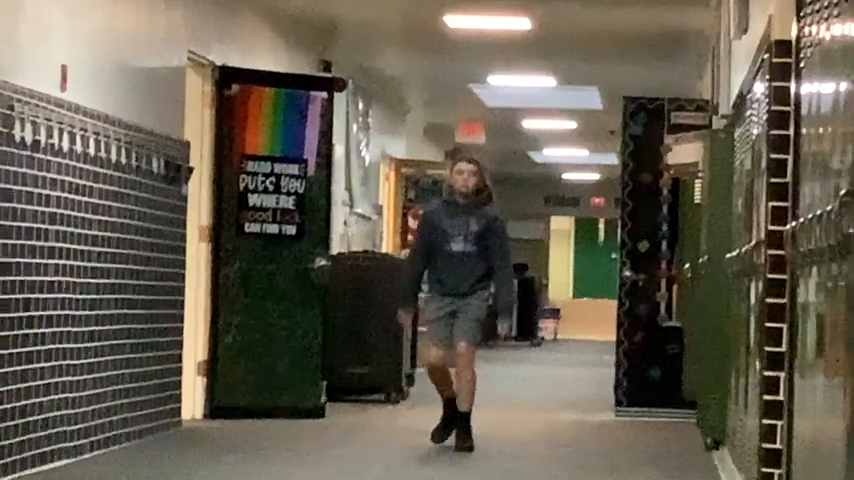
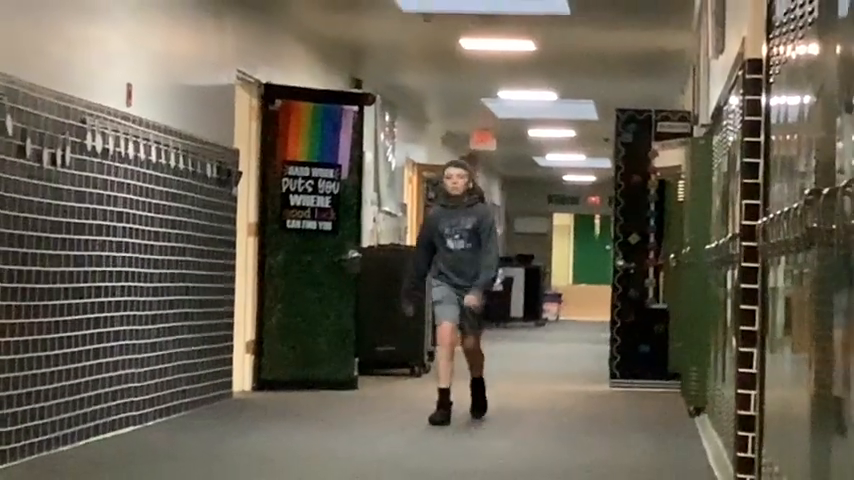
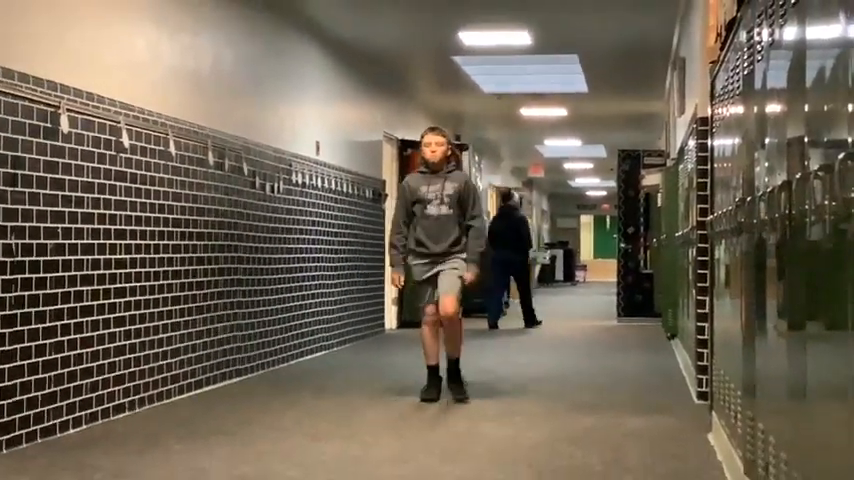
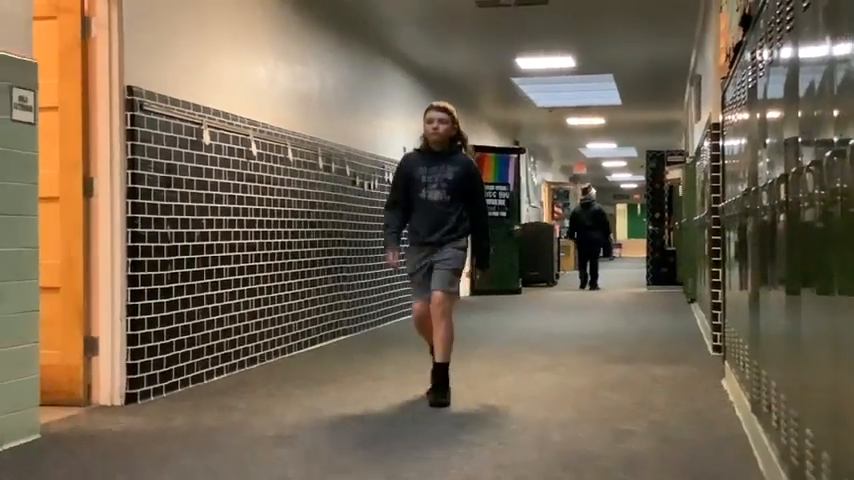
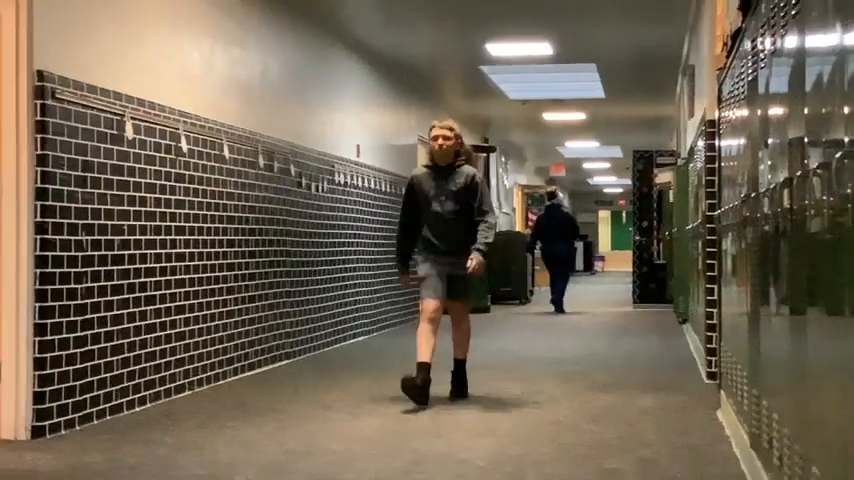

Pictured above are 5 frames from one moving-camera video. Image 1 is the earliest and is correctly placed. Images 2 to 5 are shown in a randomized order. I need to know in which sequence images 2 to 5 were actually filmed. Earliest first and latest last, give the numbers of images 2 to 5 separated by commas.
2, 3, 5, 4
